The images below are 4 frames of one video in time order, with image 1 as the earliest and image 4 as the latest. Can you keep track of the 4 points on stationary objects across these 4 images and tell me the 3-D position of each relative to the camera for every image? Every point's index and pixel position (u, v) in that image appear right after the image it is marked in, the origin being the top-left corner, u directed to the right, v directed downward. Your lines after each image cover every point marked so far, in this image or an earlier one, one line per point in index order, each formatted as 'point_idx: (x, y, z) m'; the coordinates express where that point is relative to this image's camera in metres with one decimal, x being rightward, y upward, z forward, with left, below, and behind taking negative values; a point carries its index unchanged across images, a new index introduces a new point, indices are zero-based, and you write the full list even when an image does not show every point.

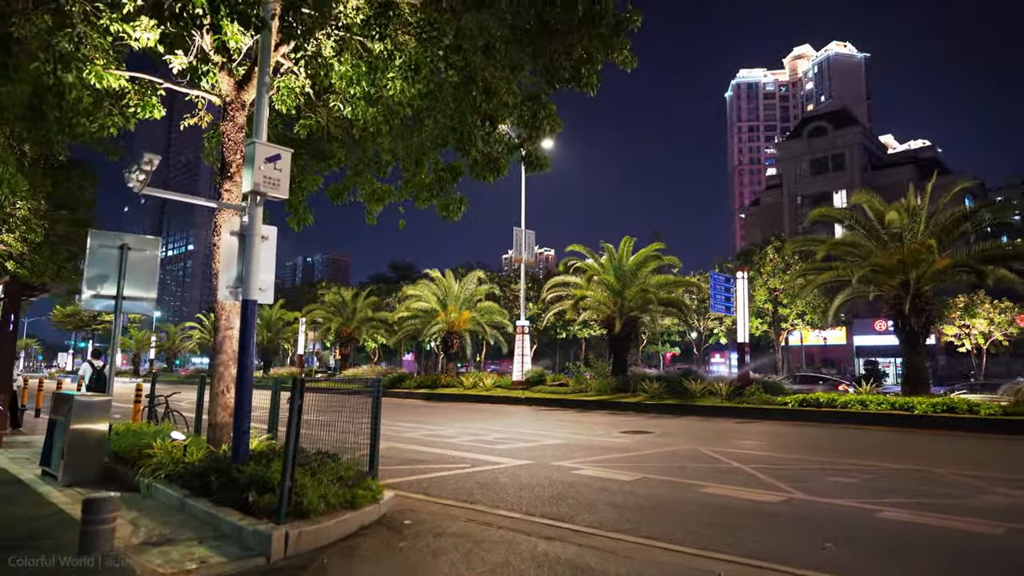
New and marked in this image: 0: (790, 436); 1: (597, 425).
0: (+12.2, -6.4, +15.7) m
1: (+4.2, -6.7, +17.6) m
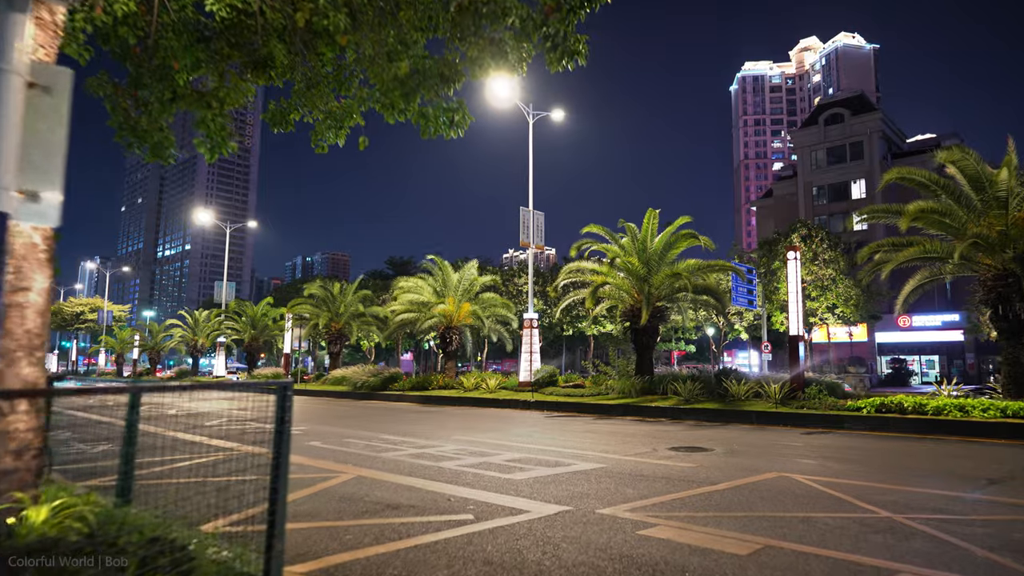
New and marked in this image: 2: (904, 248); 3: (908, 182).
0: (+12.7, -5.5, +12.1) m
1: (+4.7, -5.8, +13.9) m
2: (+18.6, +1.9, +16.8) m
3: (+18.7, +5.0, +16.9) m
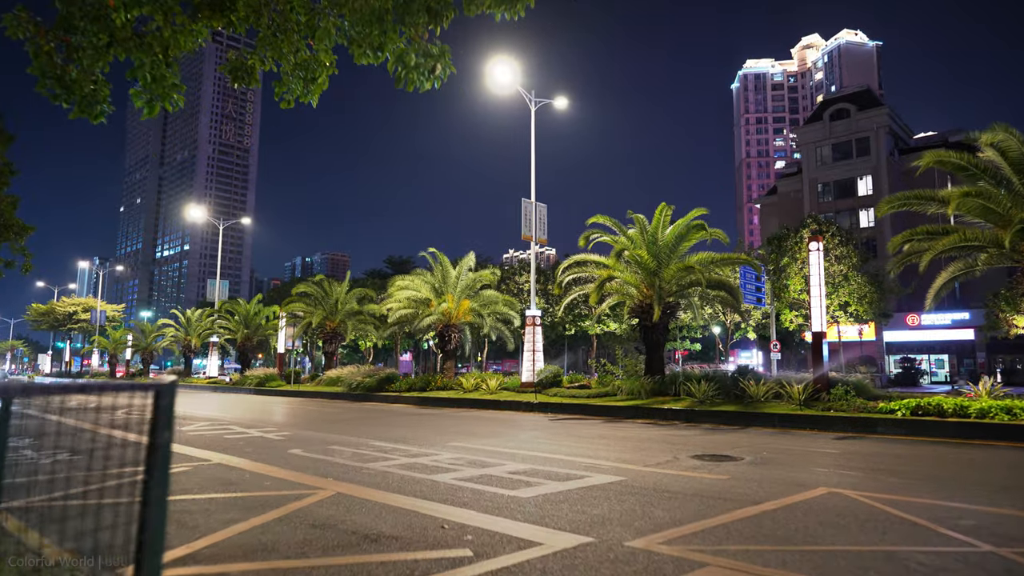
0: (+12.8, -5.2, +10.7) m
1: (+4.8, -5.5, +12.6) m
2: (+18.7, +2.2, +15.5) m
3: (+18.9, +5.4, +15.6) m
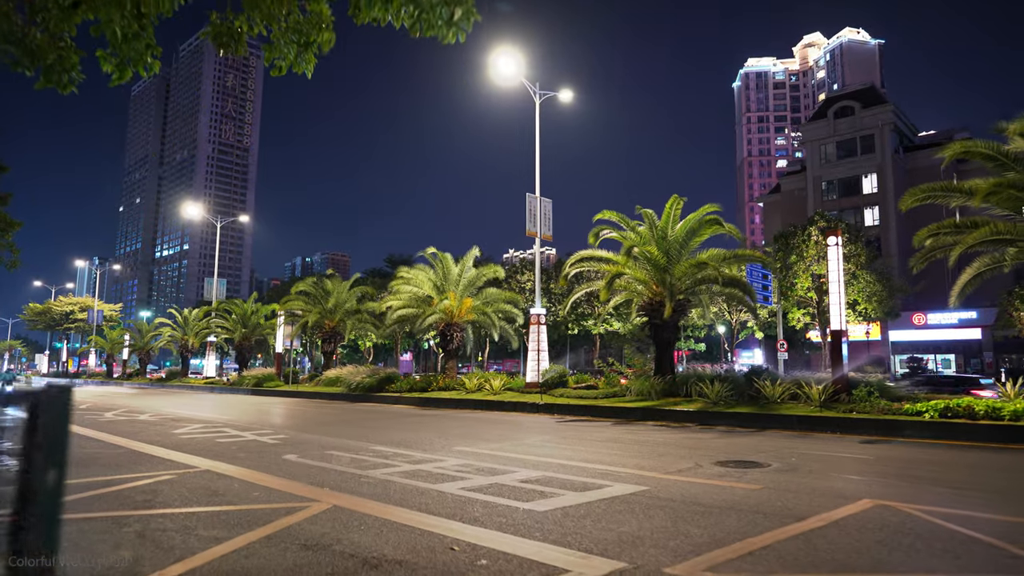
0: (+13.1, -5.0, +10.0) m
1: (+5.1, -5.3, +11.9) m
2: (+19.0, +2.4, +14.8) m
3: (+19.1, +5.5, +14.9) m
